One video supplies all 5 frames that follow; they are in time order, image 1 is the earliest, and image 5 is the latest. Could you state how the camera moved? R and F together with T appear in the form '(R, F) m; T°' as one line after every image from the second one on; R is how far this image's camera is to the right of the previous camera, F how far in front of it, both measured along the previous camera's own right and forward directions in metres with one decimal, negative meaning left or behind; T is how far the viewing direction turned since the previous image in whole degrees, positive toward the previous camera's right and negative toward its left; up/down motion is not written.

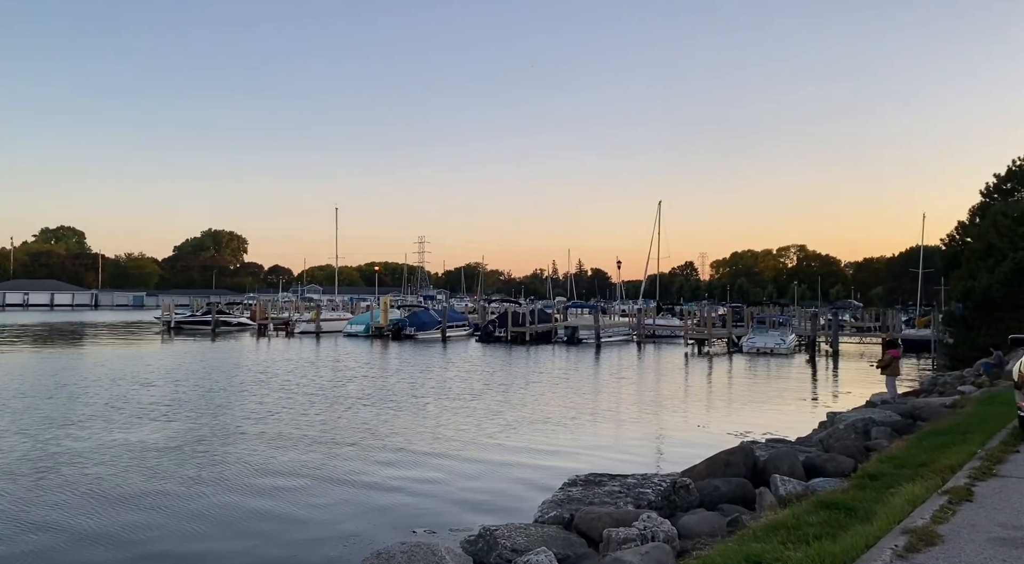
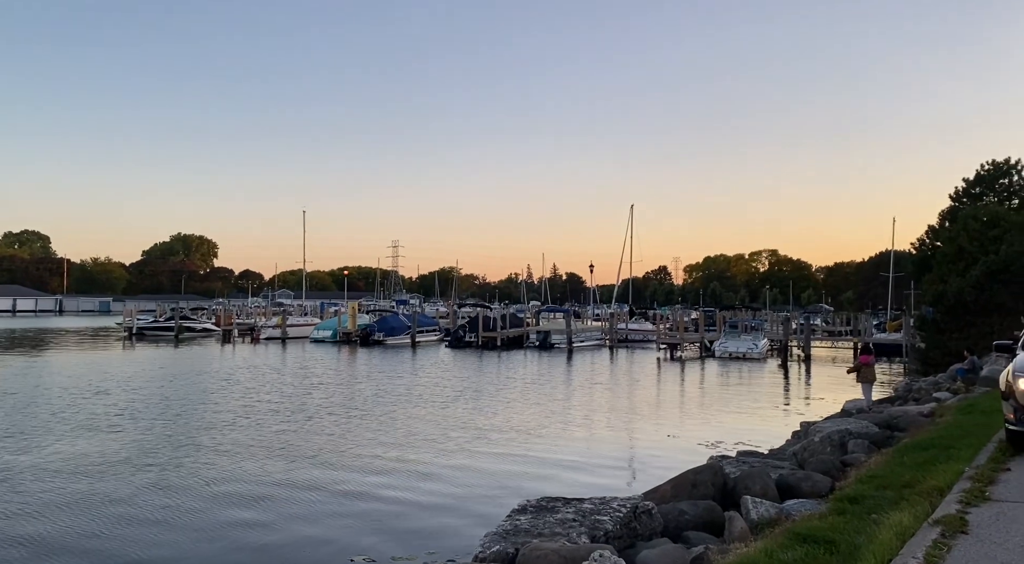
(+0.2, +0.5) m; +2°
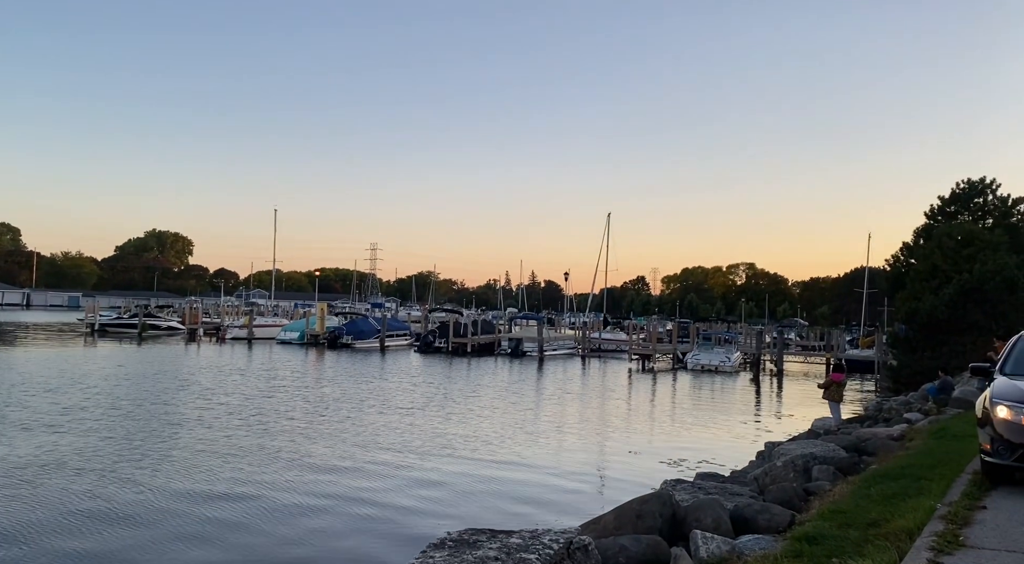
(+0.2, +0.6) m; +1°
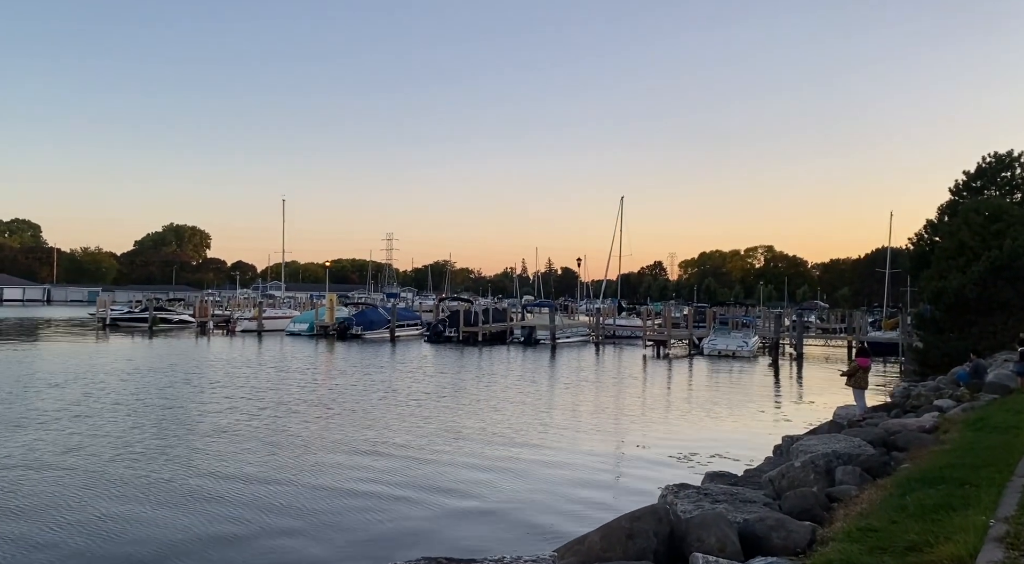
(+0.3, +0.8) m; -1°
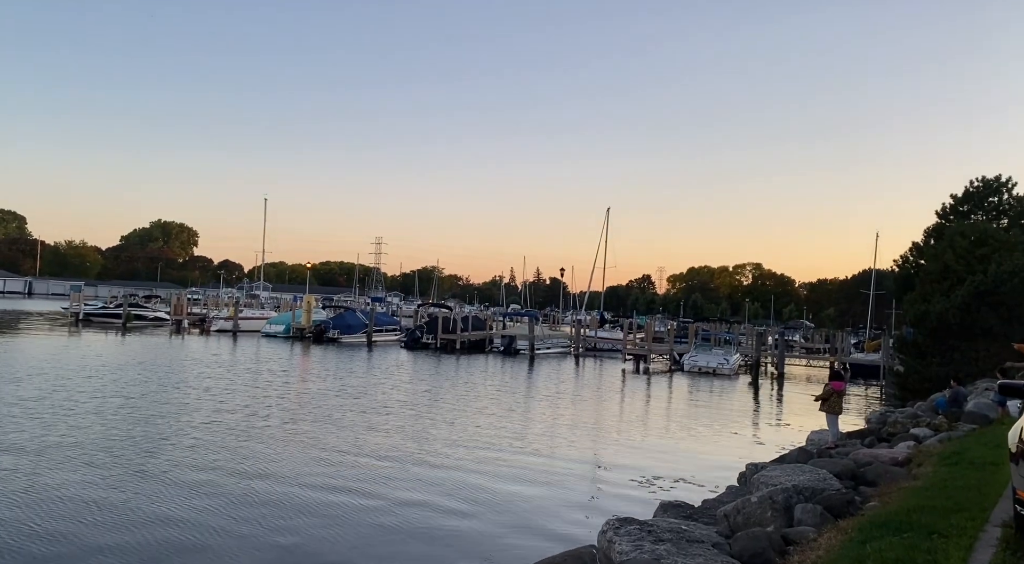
(+0.3, +0.5) m; +1°
